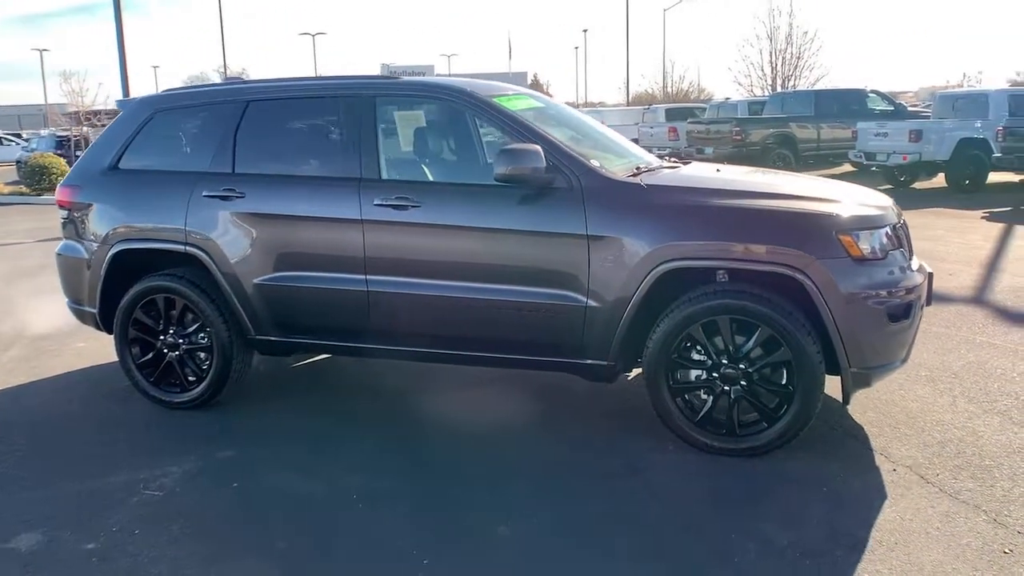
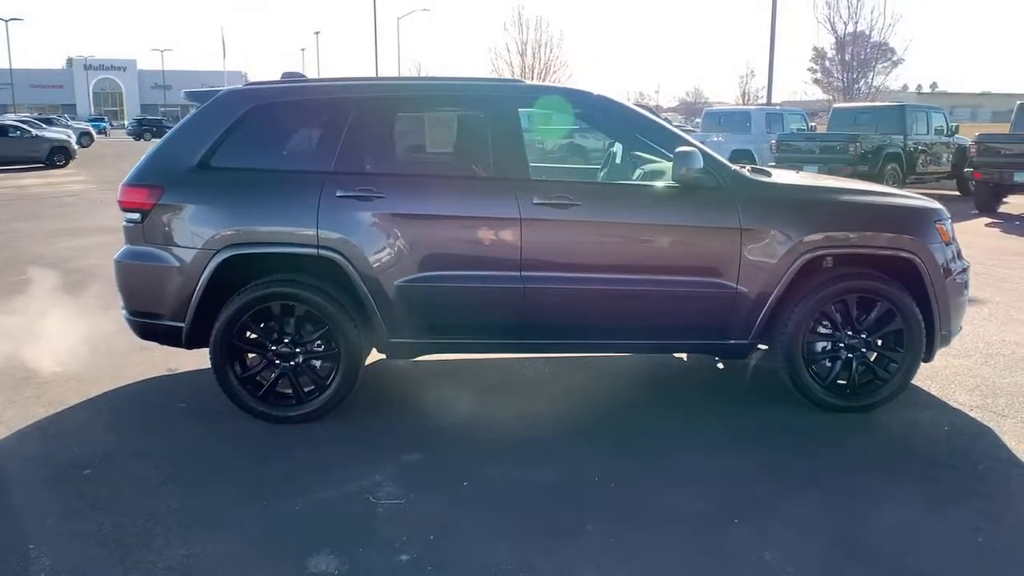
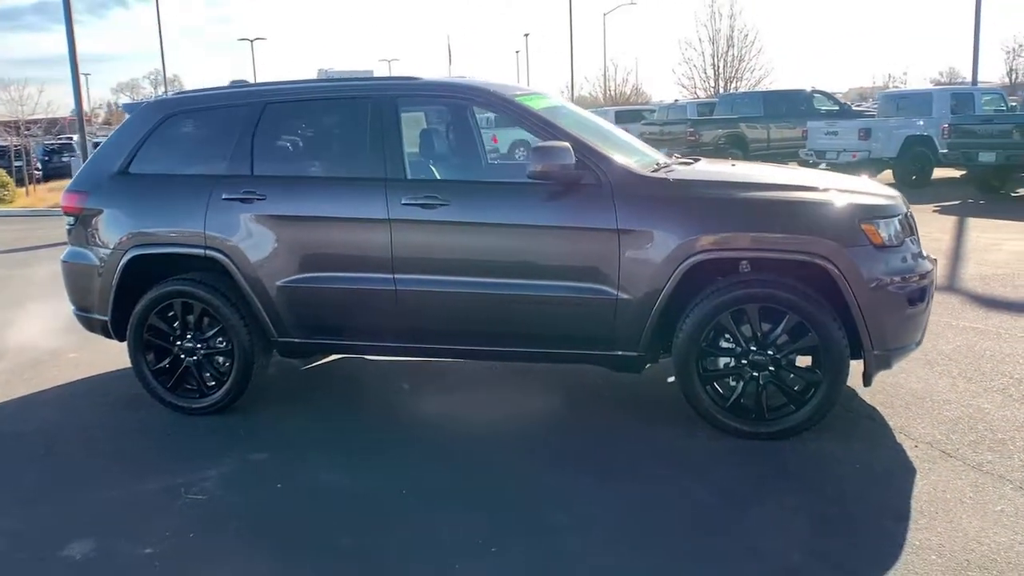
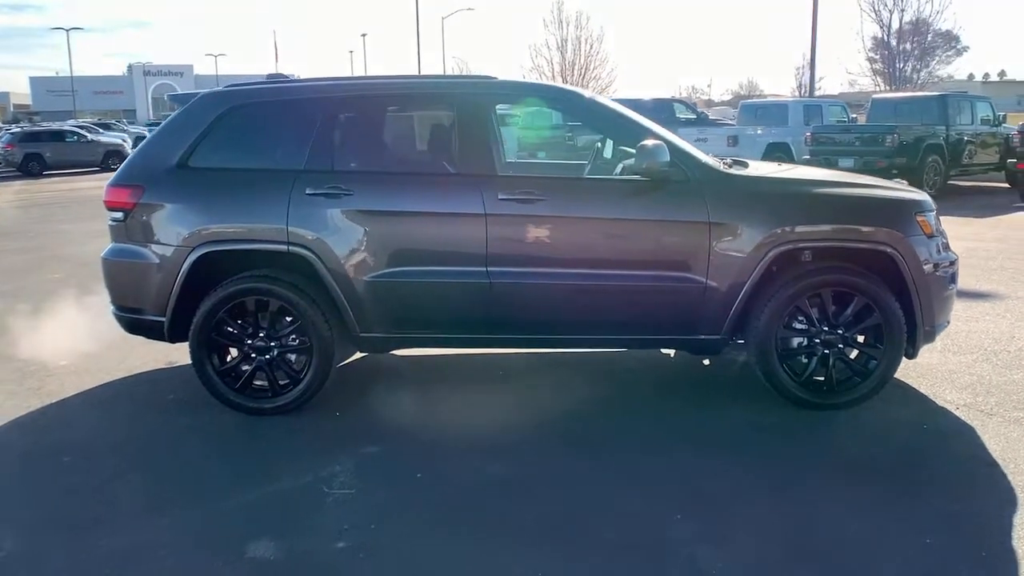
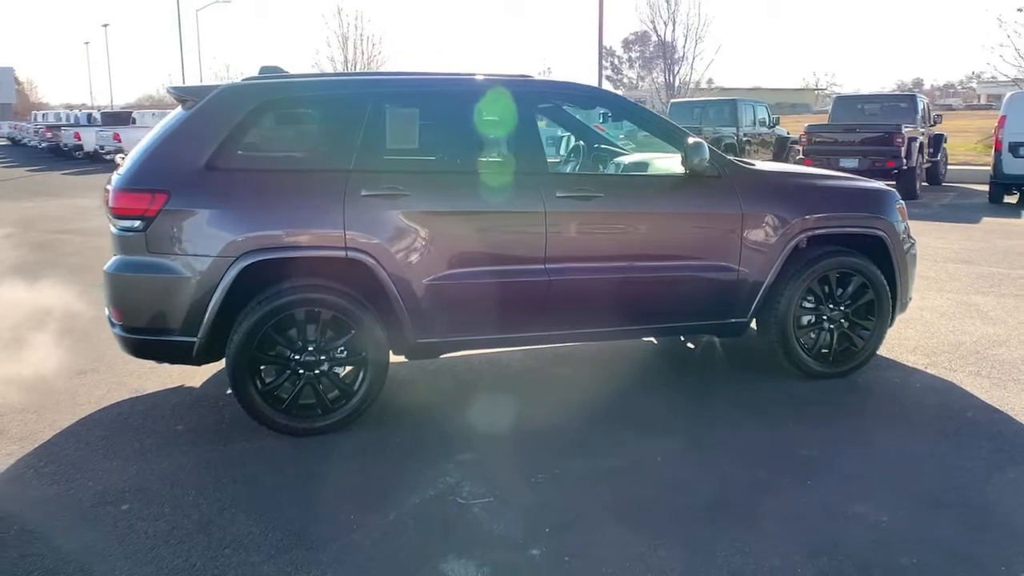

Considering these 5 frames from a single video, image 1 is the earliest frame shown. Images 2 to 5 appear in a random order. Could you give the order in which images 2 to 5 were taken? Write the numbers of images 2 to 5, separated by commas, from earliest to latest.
3, 4, 2, 5
